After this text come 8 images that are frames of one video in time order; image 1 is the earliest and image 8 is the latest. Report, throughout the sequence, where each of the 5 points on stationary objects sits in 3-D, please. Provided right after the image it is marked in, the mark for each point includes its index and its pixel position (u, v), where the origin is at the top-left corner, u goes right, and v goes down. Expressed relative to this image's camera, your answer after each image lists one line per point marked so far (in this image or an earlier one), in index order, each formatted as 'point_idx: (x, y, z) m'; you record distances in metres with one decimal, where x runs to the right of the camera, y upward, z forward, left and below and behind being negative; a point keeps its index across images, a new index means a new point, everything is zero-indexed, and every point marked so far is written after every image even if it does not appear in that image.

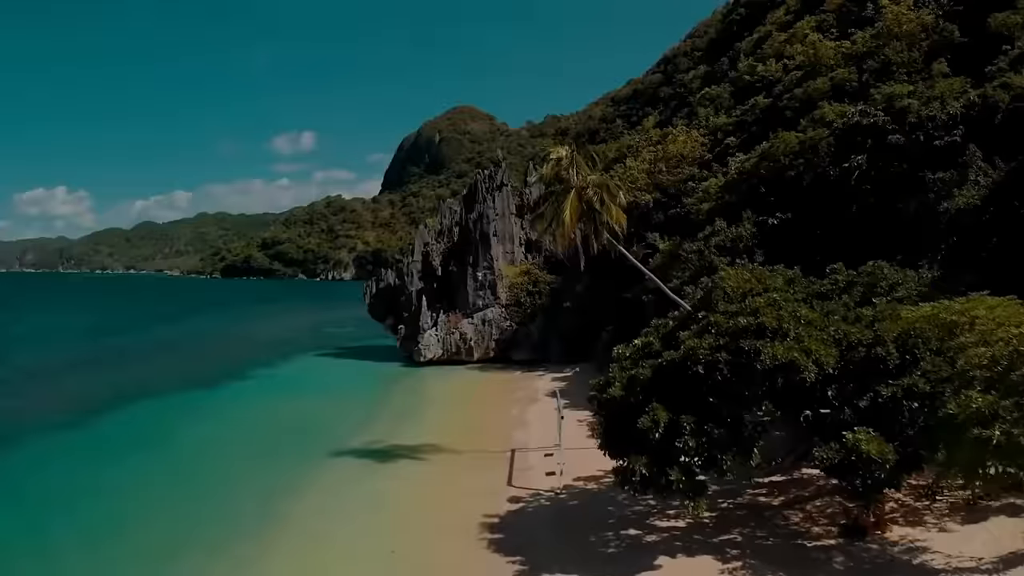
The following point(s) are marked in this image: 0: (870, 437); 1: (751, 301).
0: (+6.6, -2.8, +10.0) m
1: (+5.1, -0.3, +11.3) m
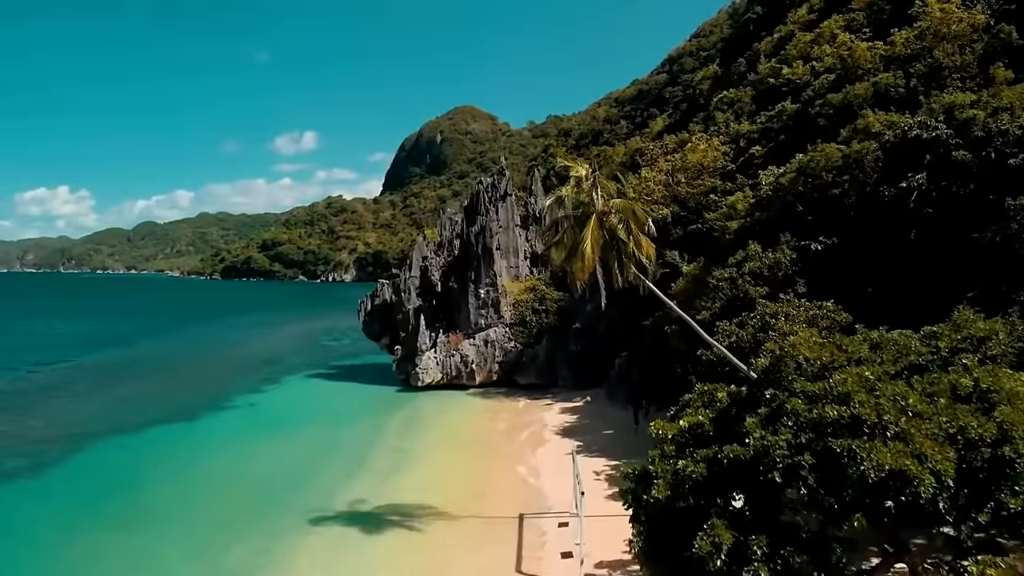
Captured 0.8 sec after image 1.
0: (+6.9, -4.0, +7.5) m
1: (+5.3, -1.5, +8.8) m
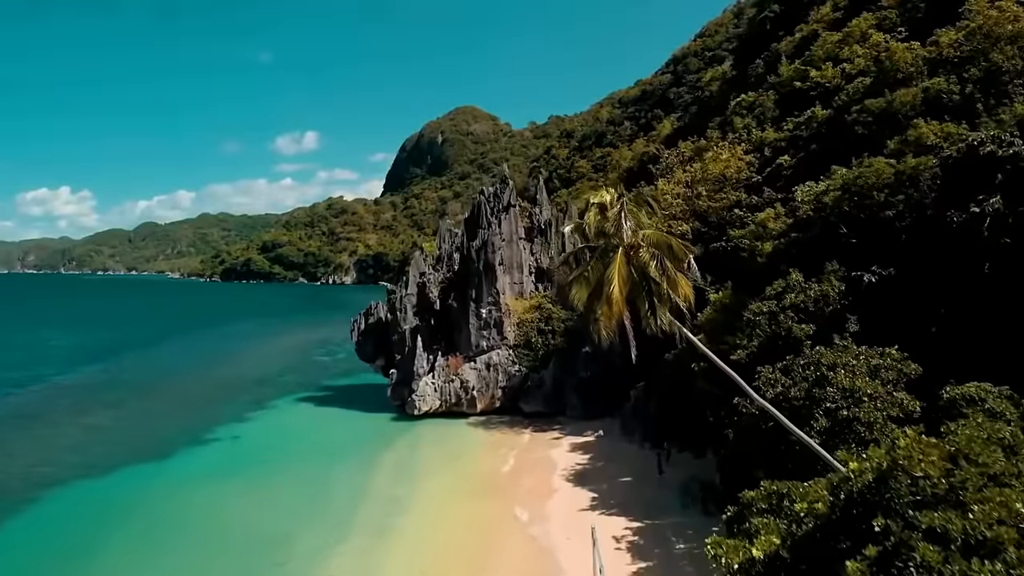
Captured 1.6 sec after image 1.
0: (+7.1, -5.1, +5.0) m
1: (+5.5, -2.6, +6.3) m
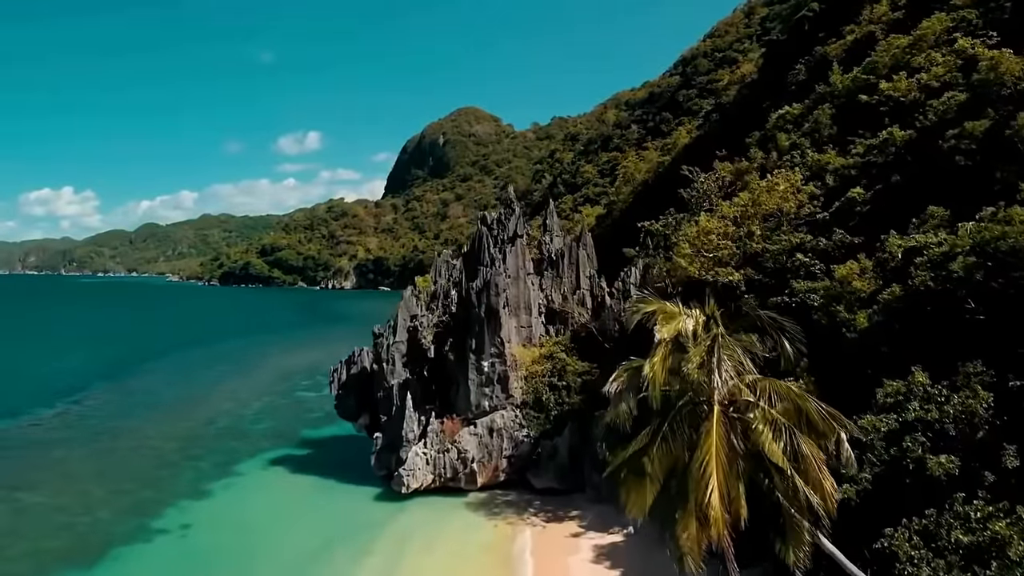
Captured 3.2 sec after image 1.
0: (+7.3, -7.6, +0.1) m
1: (+5.8, -5.1, +1.4) m
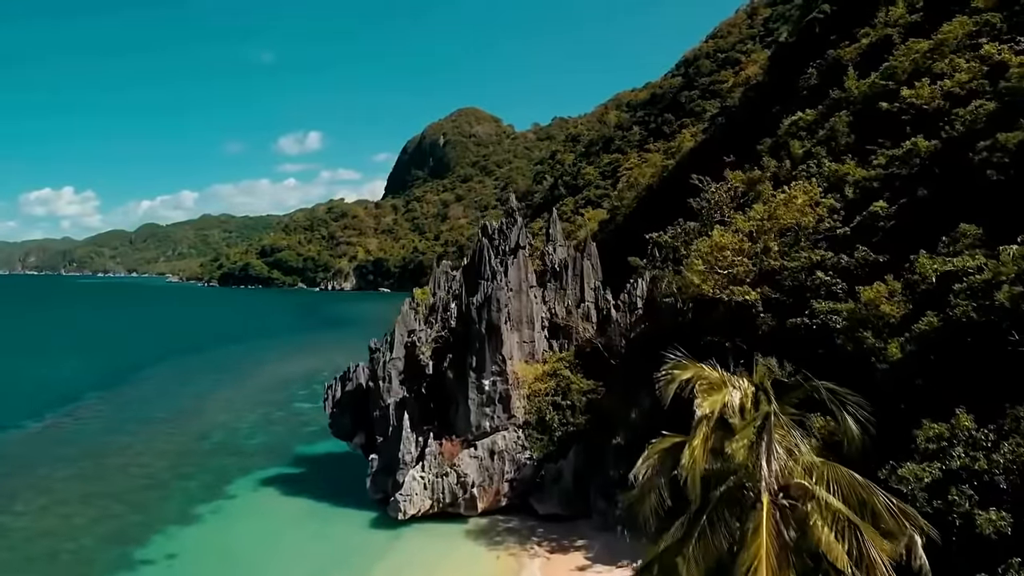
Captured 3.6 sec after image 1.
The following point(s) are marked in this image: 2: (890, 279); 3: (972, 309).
0: (+7.4, -8.3, -1.1) m
1: (+5.8, -5.9, +0.2) m
2: (+11.8, +0.2, +16.7) m
3: (+11.5, -0.4, +13.6) m
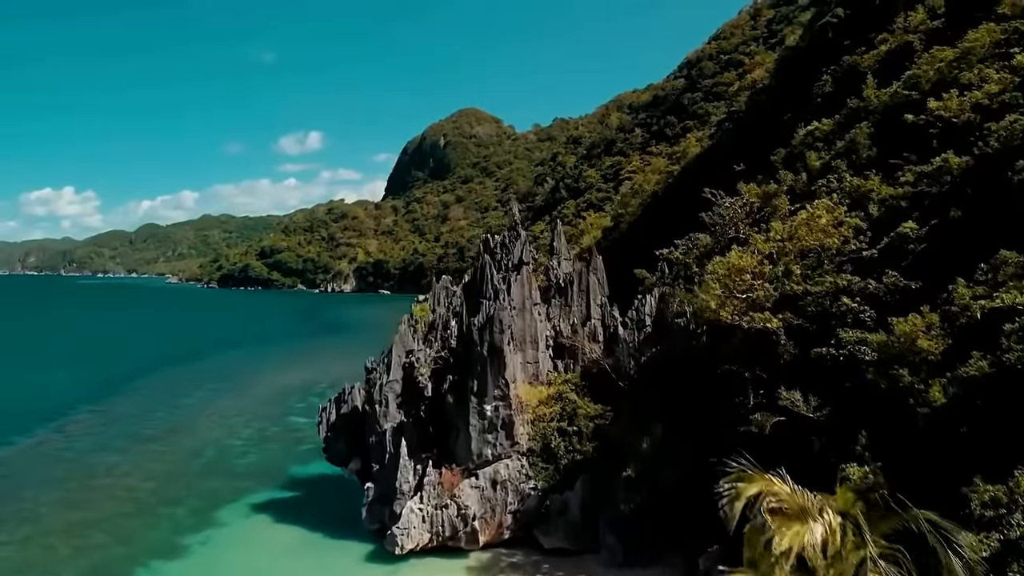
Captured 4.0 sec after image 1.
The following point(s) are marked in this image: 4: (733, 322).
0: (+7.5, -9.3, -2.3) m
1: (+6.0, -6.8, -1.0) m
2: (+12.0, -0.7, +15.4) m
3: (+11.7, -1.3, +12.3) m
4: (+8.1, -1.2, +19.6) m
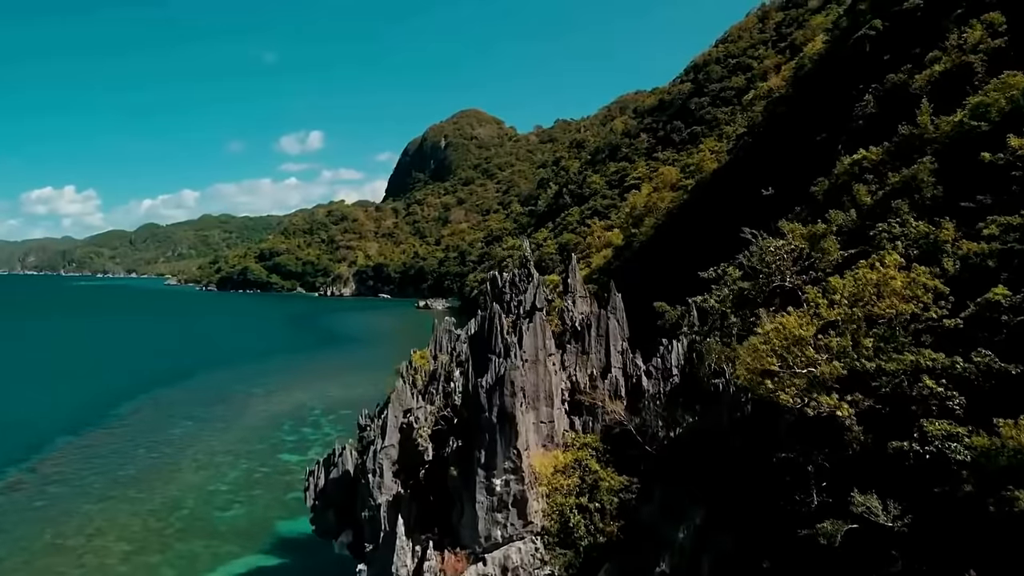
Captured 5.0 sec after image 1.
0: (+8.0, -11.6, -5.3) m
1: (+6.5, -9.1, -4.0) m
2: (+12.5, -3.0, +12.4) m
3: (+12.2, -3.6, +9.3) m
4: (+8.6, -3.5, +16.6) m
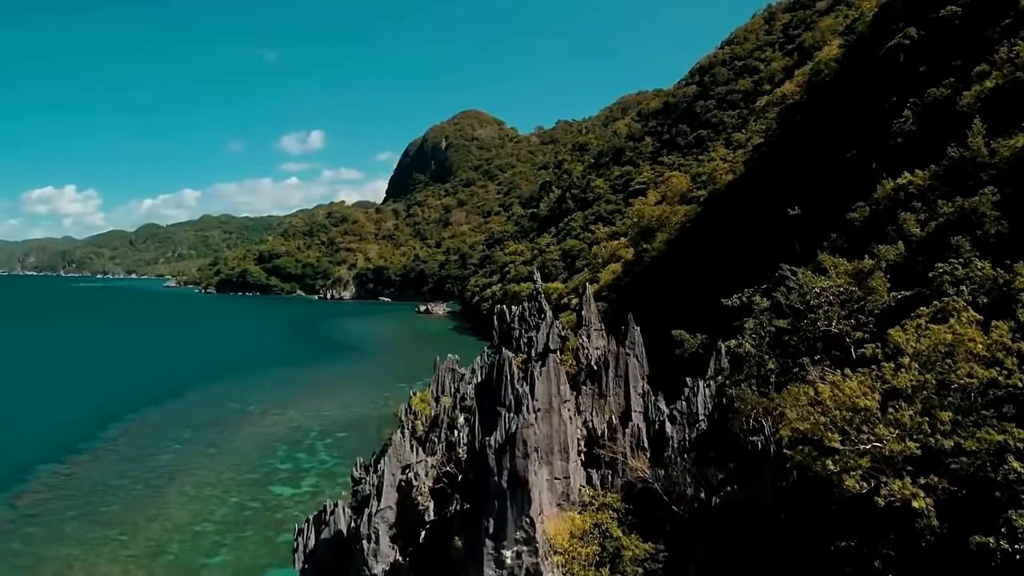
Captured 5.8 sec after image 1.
0: (+8.4, -13.3, -7.6) m
1: (+6.9, -10.8, -6.3) m
2: (+12.9, -4.7, +10.1) m
3: (+12.6, -5.3, +7.0) m
4: (+9.1, -5.2, +14.3) m
